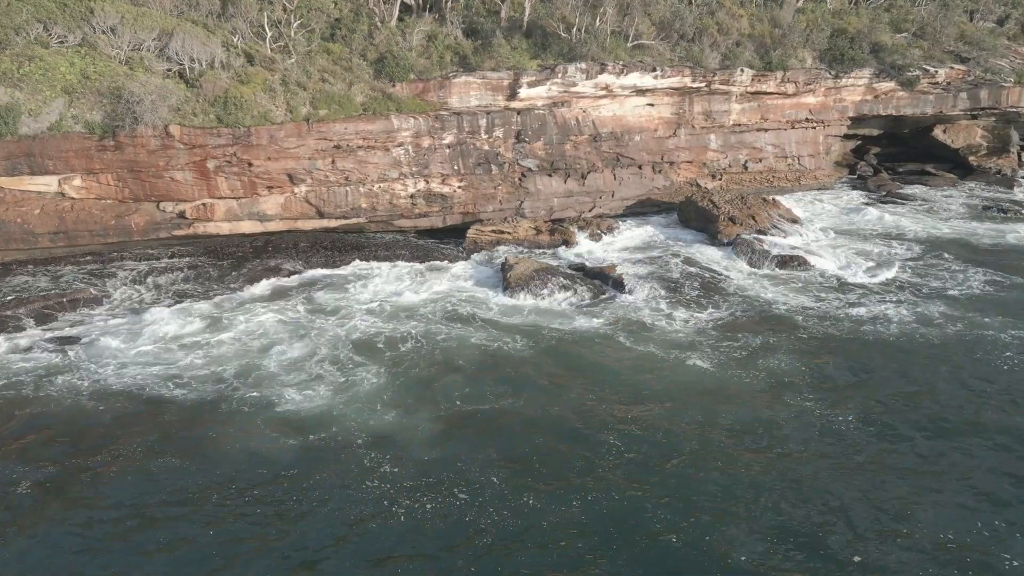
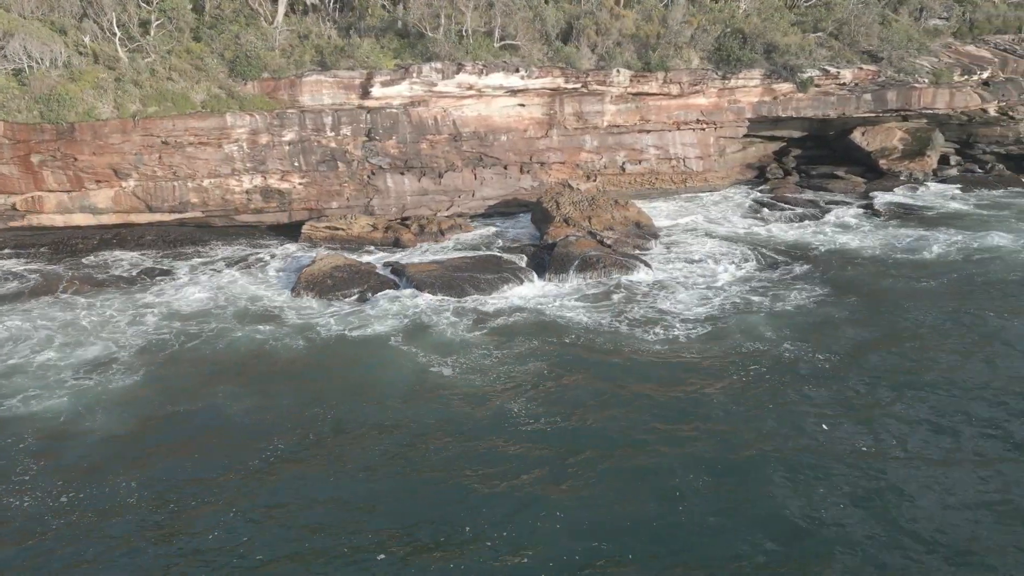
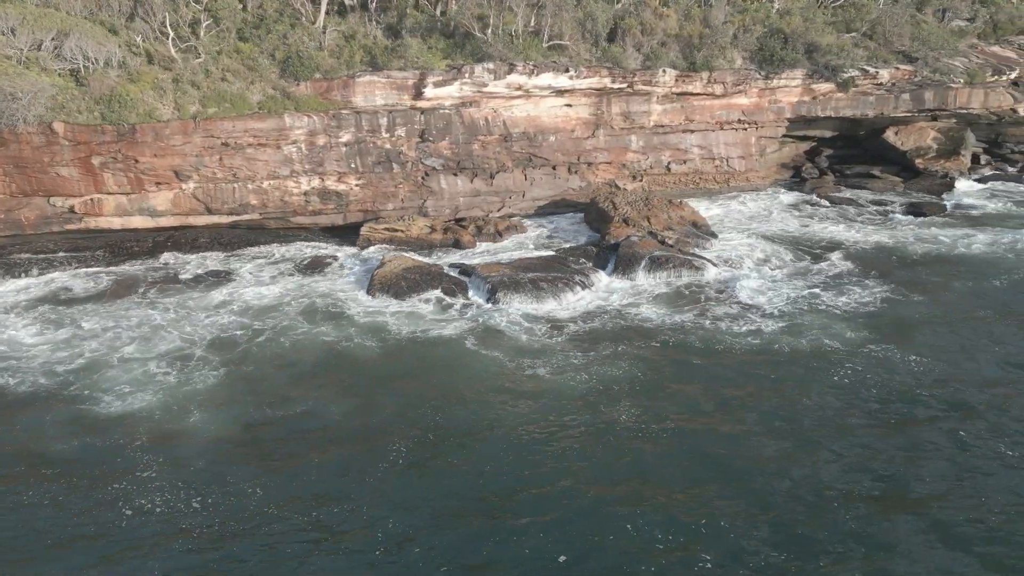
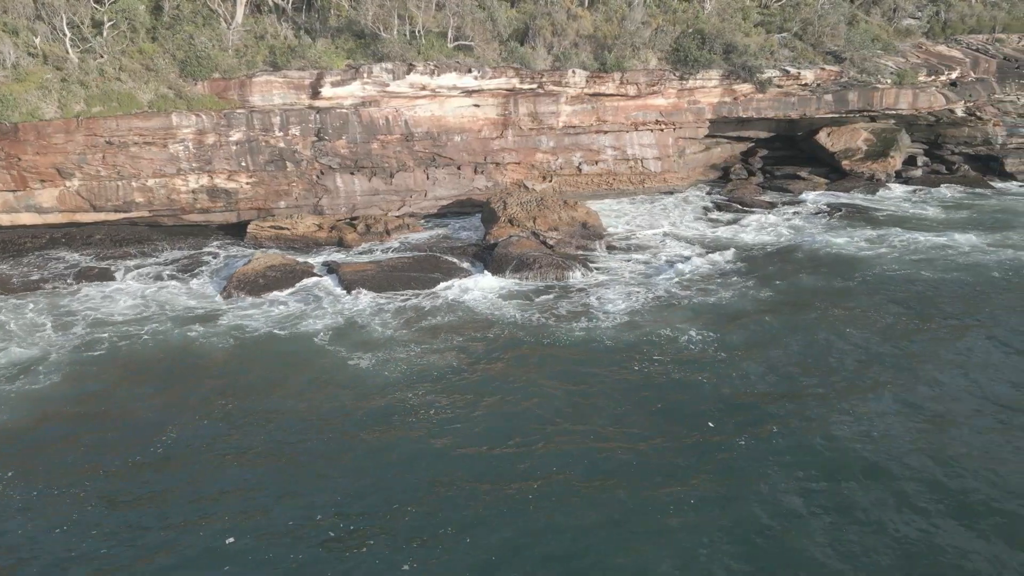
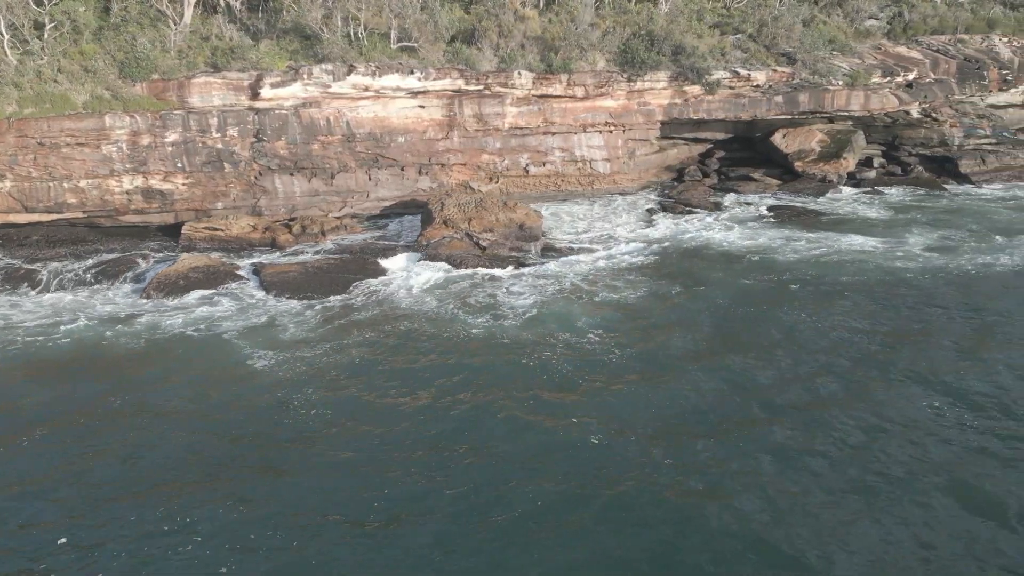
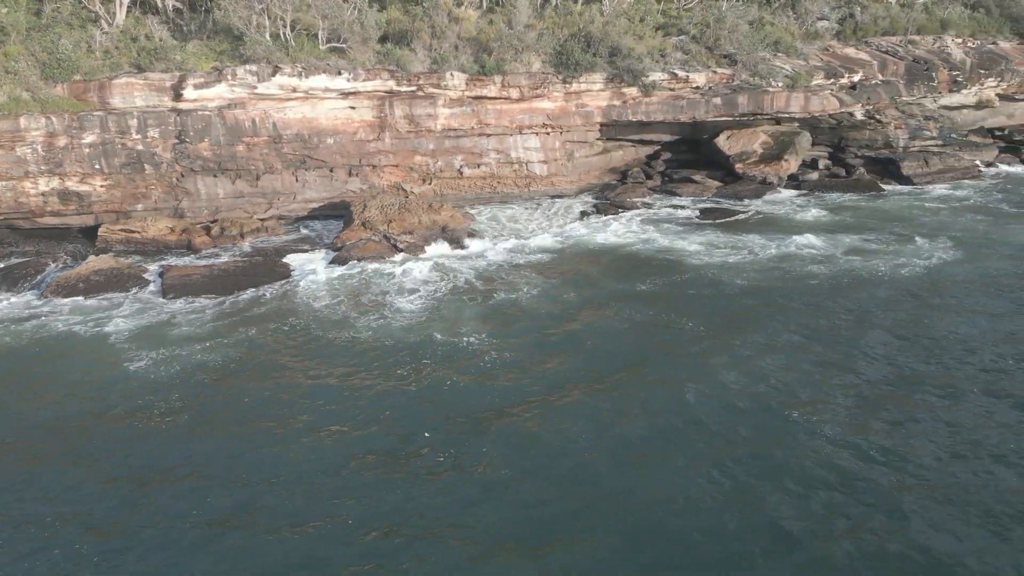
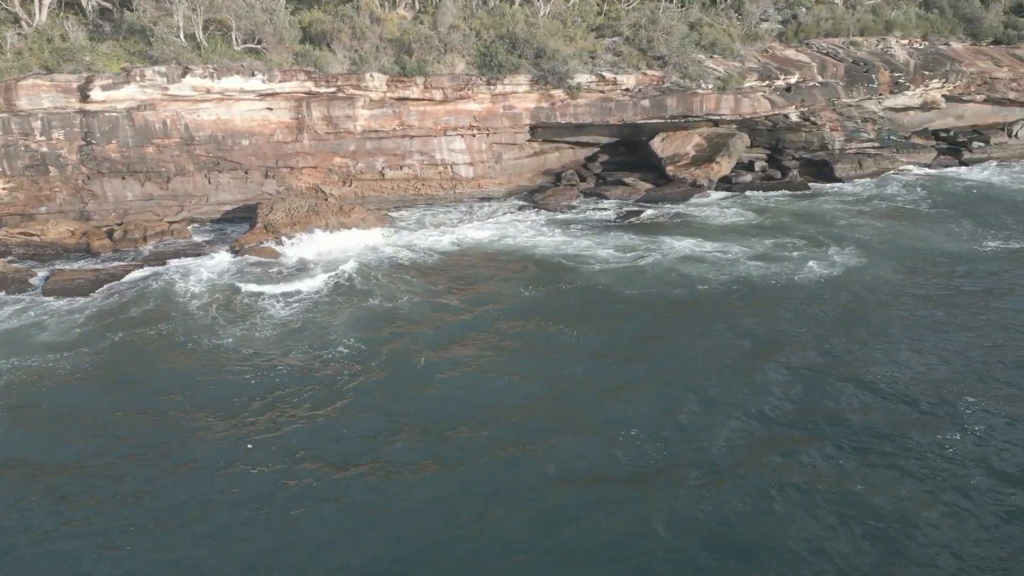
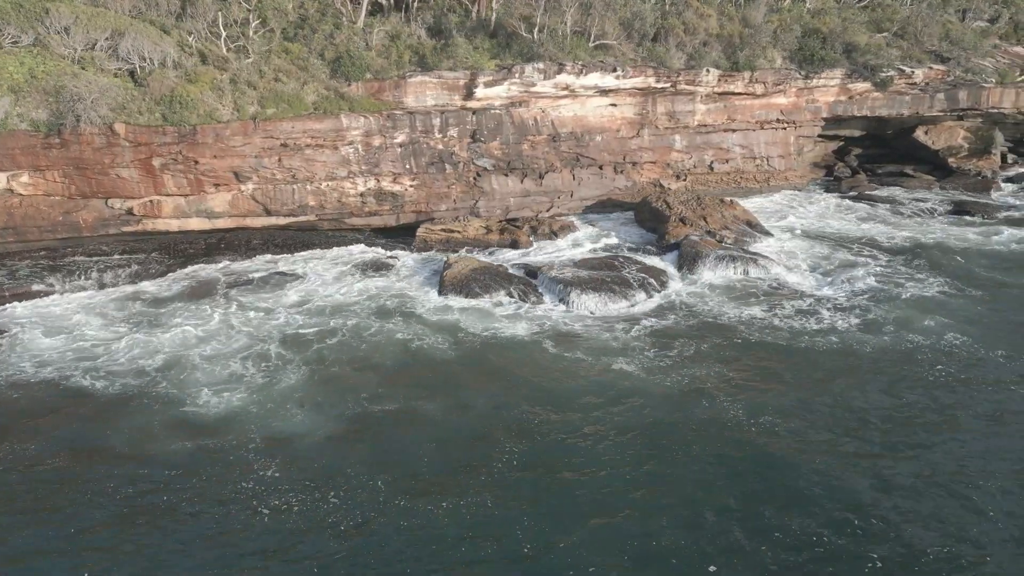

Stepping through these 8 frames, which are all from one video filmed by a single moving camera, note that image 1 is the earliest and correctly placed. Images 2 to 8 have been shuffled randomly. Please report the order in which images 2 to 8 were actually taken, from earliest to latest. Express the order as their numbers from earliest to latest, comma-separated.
8, 3, 2, 4, 5, 6, 7
